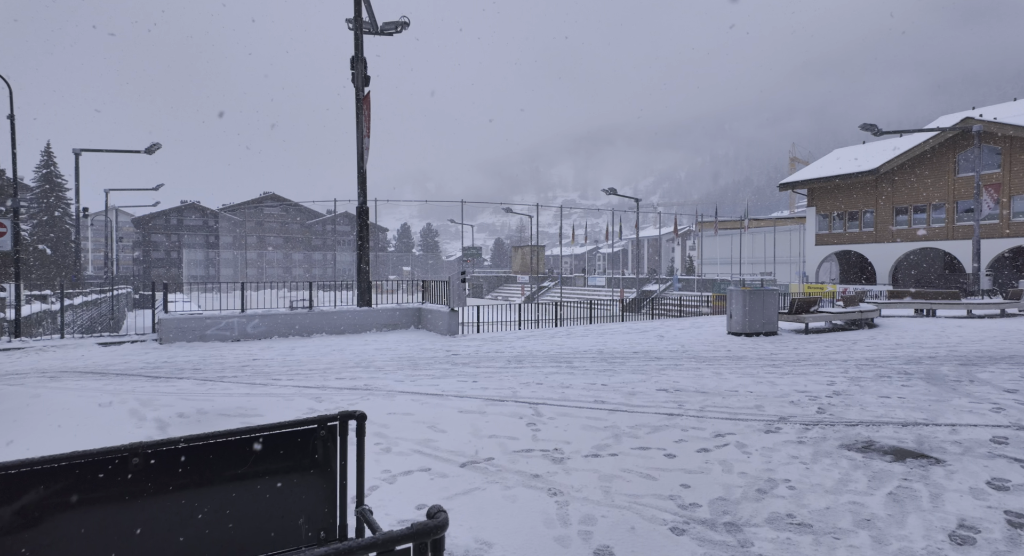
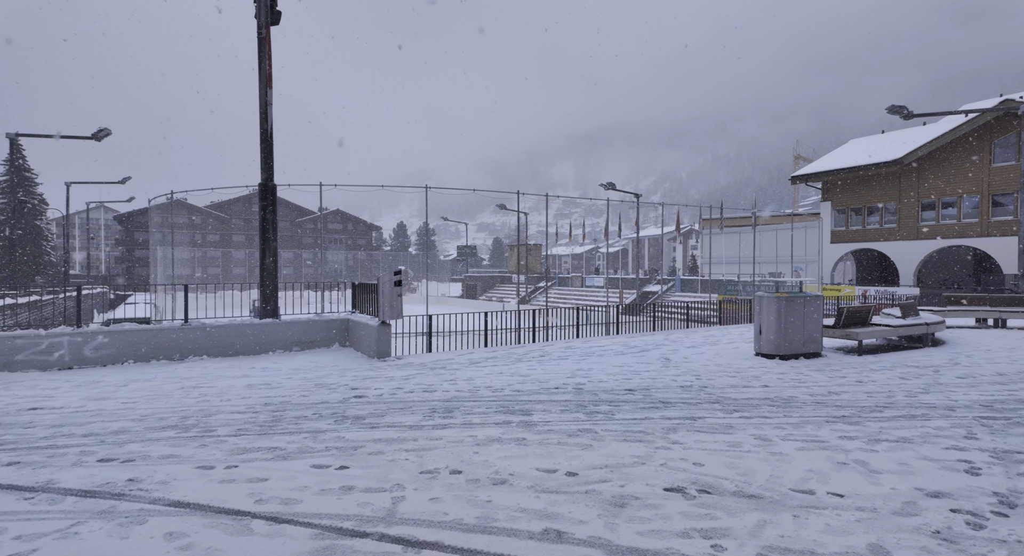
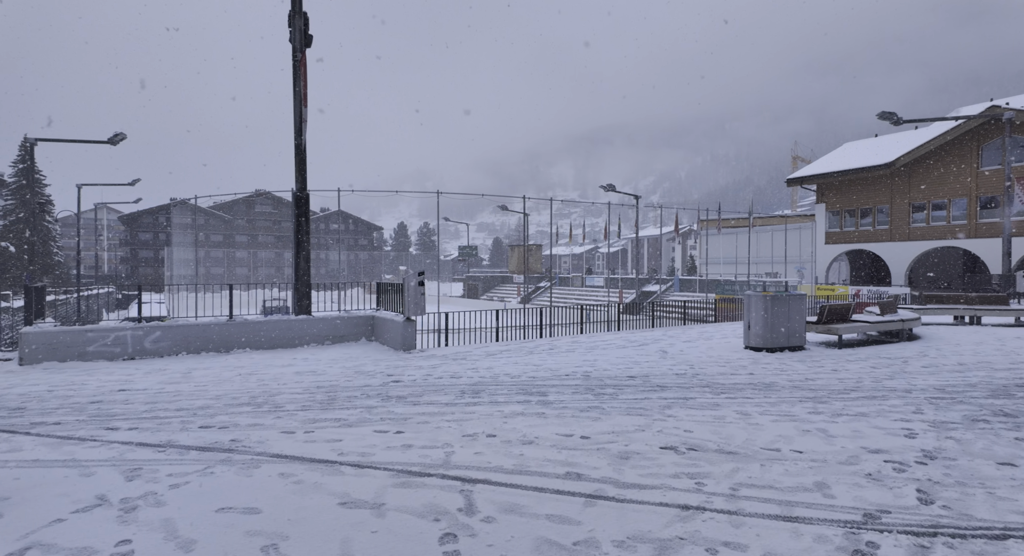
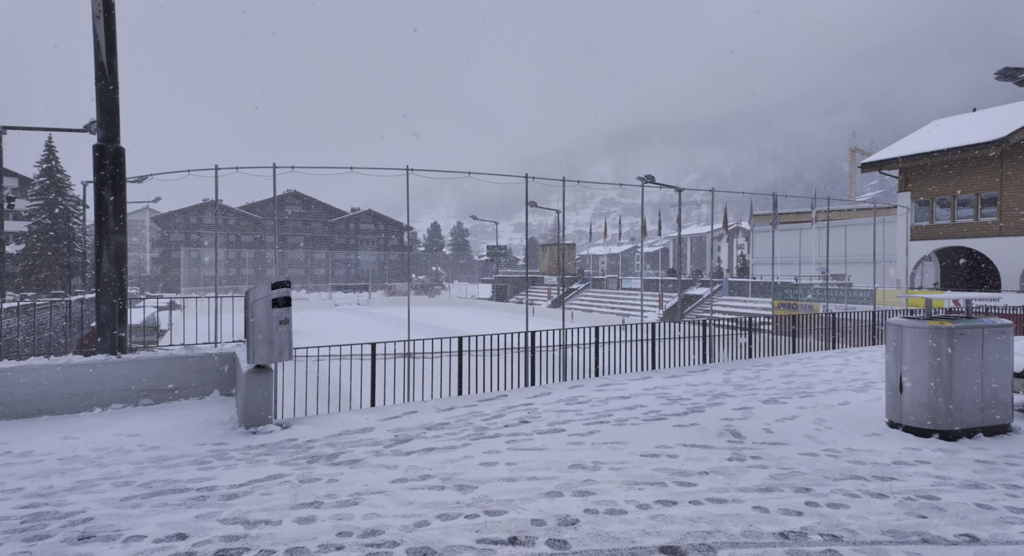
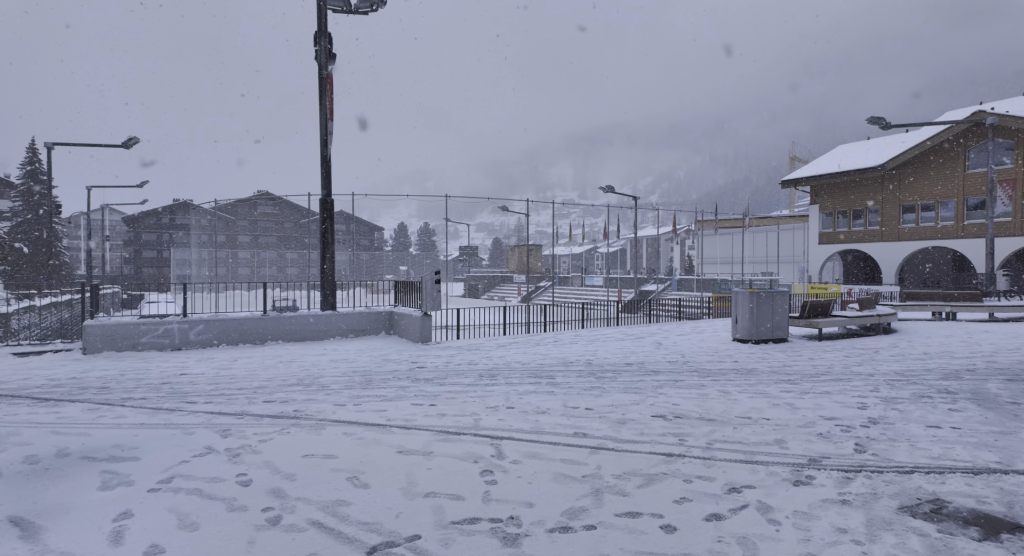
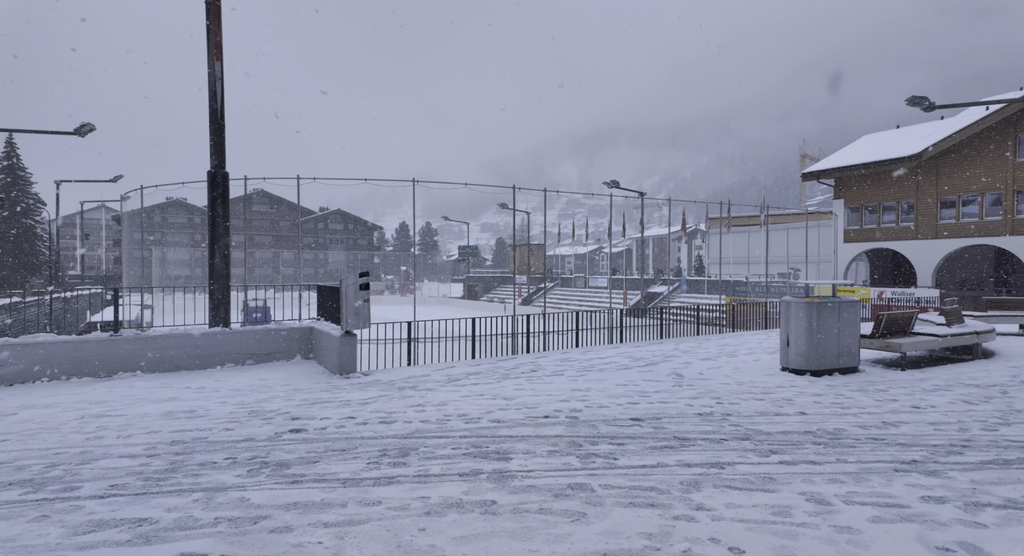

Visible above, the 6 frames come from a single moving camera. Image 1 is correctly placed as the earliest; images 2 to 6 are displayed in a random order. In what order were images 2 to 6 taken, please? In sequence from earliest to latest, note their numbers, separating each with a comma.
5, 3, 2, 6, 4
